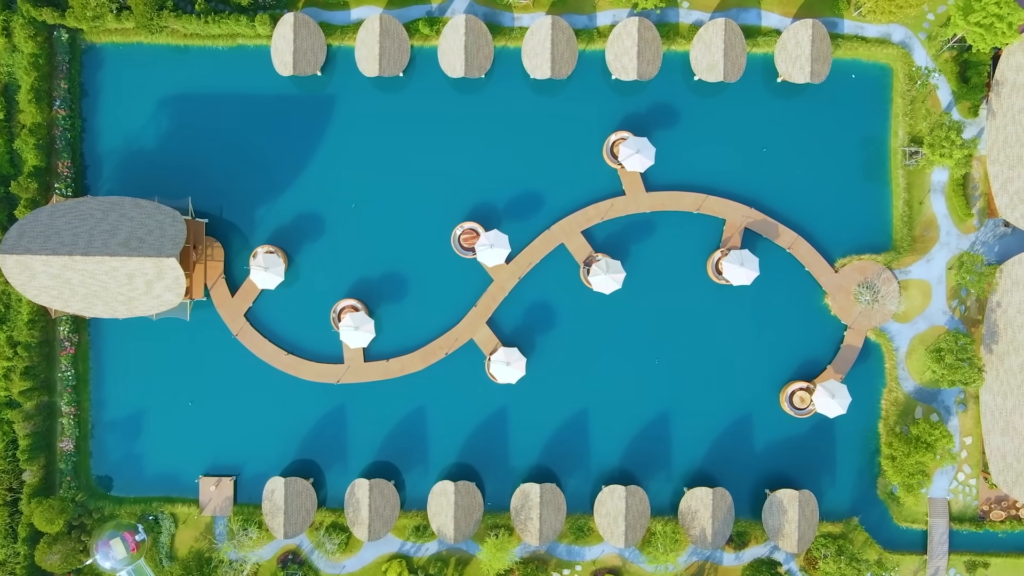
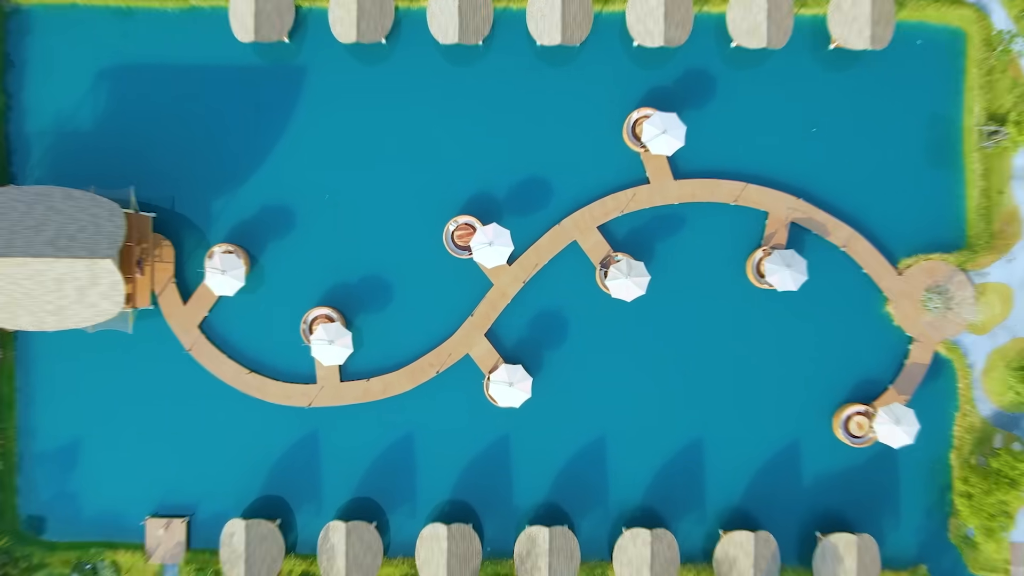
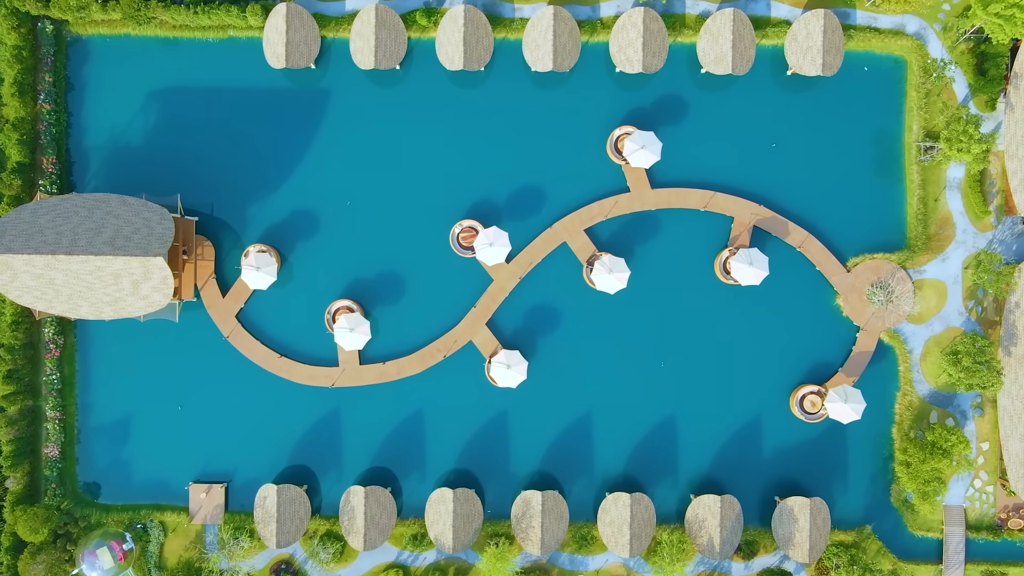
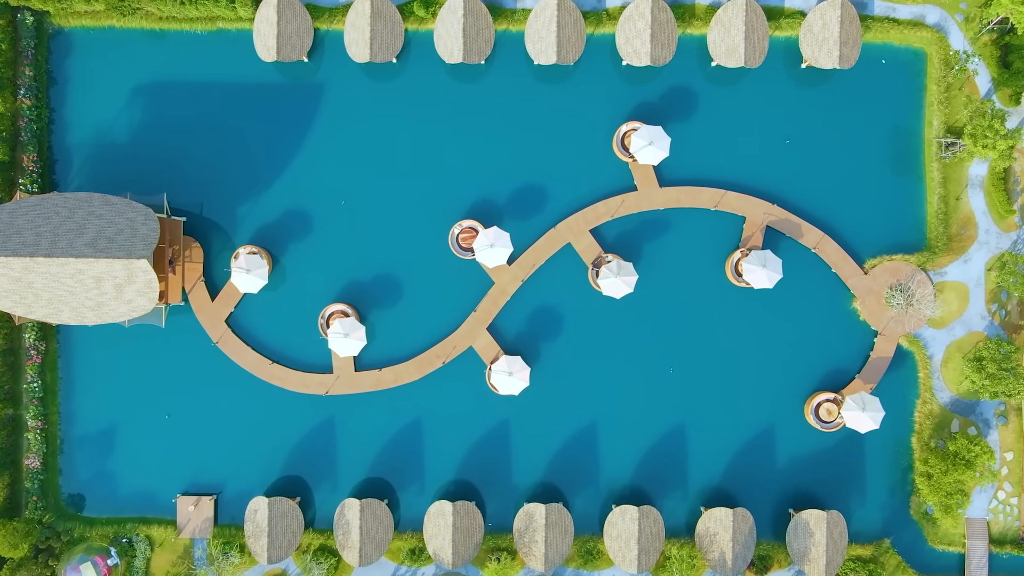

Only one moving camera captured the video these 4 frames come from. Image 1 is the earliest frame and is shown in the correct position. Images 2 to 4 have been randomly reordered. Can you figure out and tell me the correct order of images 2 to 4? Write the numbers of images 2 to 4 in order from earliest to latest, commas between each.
3, 4, 2
